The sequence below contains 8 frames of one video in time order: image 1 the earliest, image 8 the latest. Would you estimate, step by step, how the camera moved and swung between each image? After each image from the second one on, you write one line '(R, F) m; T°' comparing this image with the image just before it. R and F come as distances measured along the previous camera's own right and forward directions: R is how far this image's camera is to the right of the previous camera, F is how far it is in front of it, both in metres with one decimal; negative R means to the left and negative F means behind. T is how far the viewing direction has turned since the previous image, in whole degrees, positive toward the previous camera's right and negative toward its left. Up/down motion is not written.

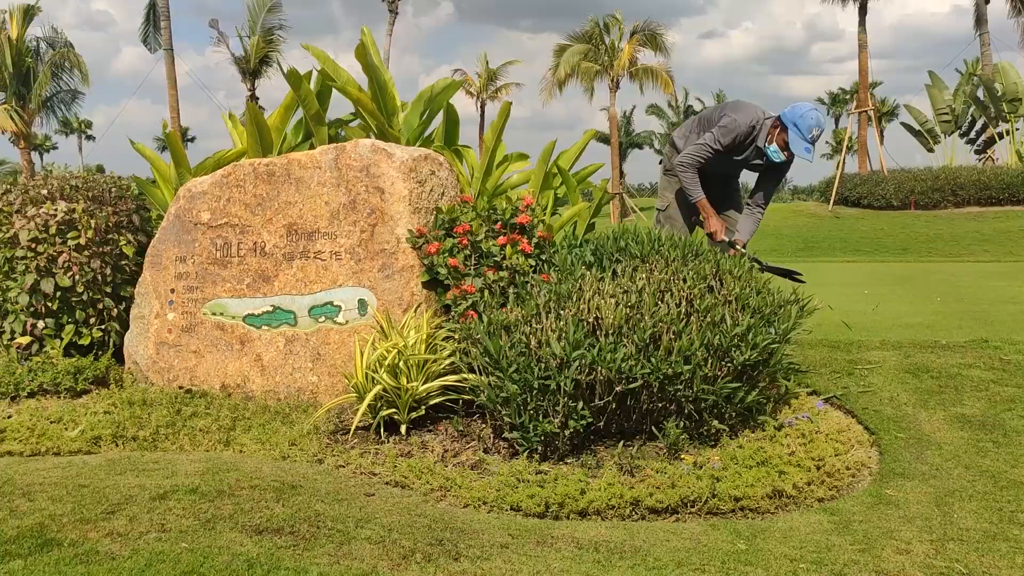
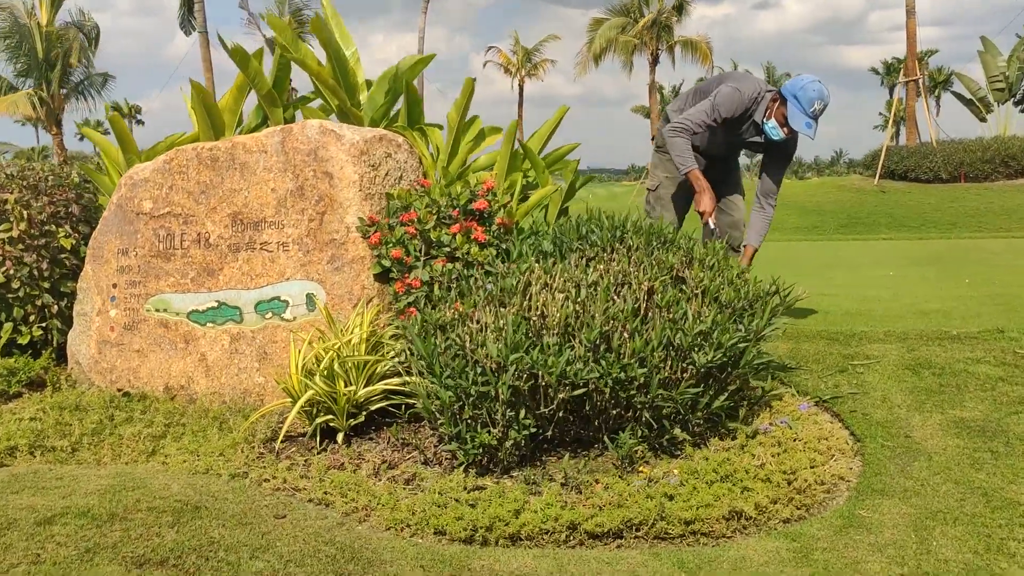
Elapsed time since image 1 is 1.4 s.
(+0.4, +0.4) m; -3°
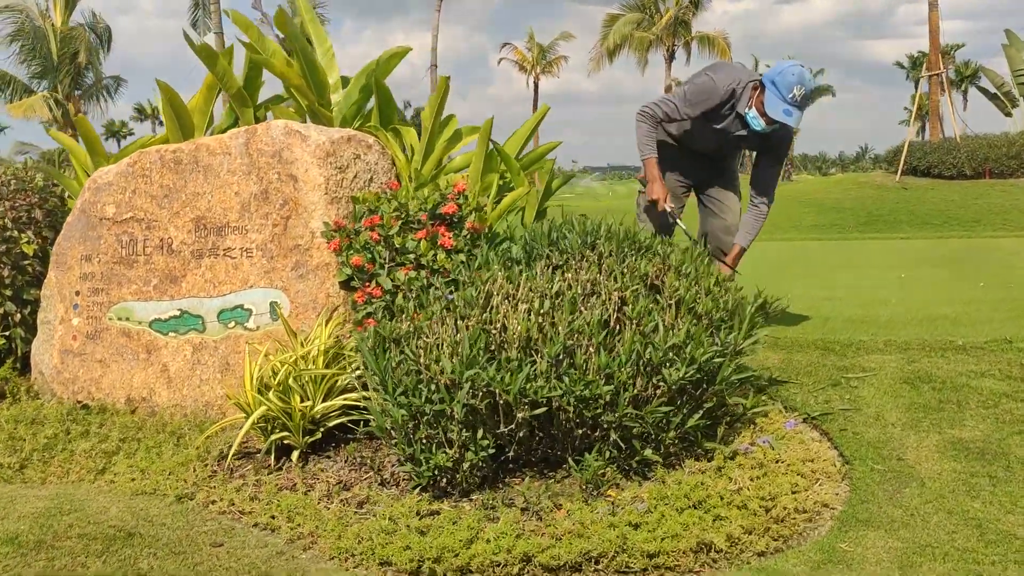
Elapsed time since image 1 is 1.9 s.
(+0.2, +0.2) m; -1°
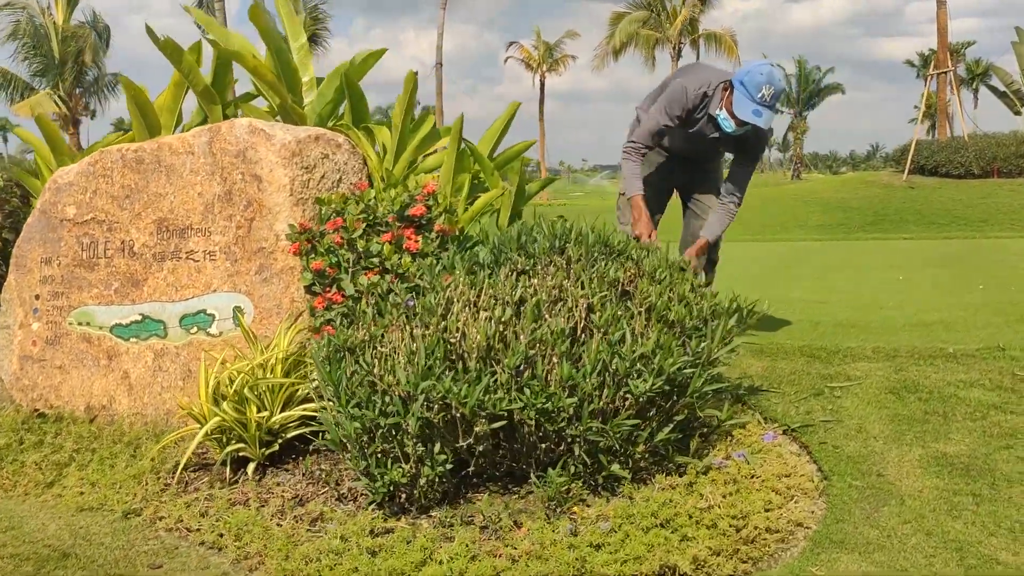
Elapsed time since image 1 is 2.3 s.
(+0.2, +0.2) m; -1°
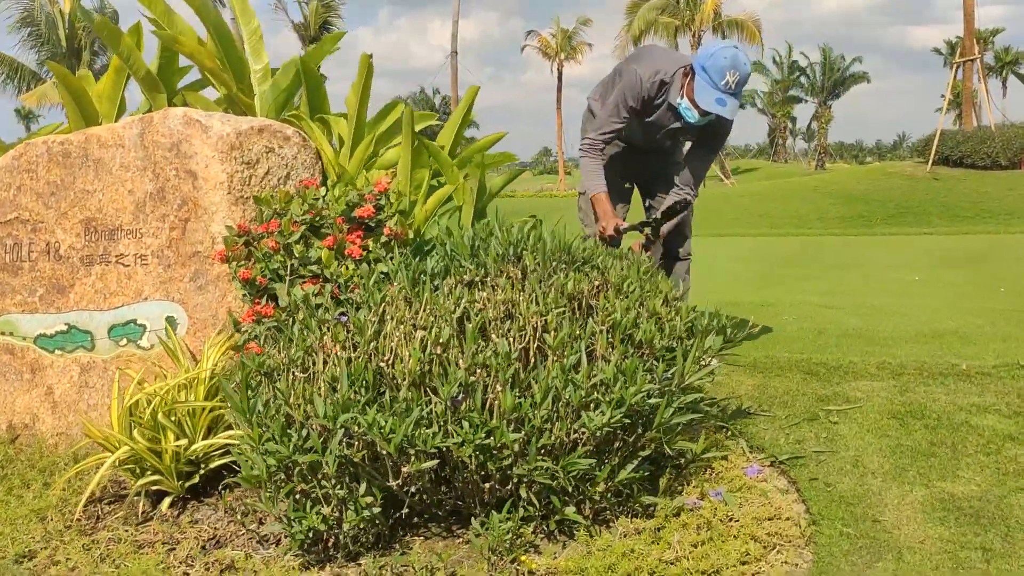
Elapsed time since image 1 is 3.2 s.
(+0.3, +0.4) m; -1°
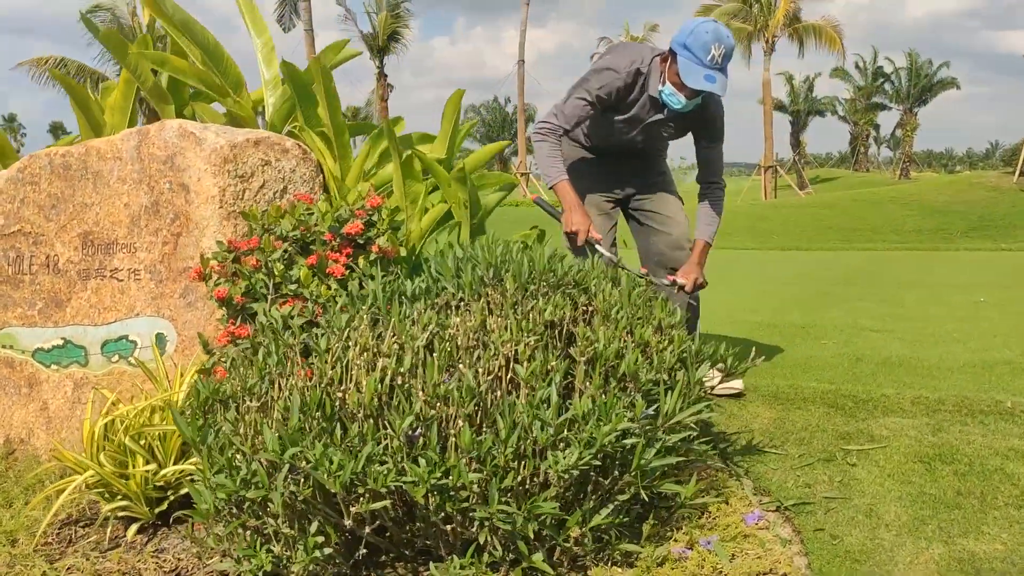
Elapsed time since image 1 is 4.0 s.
(+0.3, +0.2) m; -5°
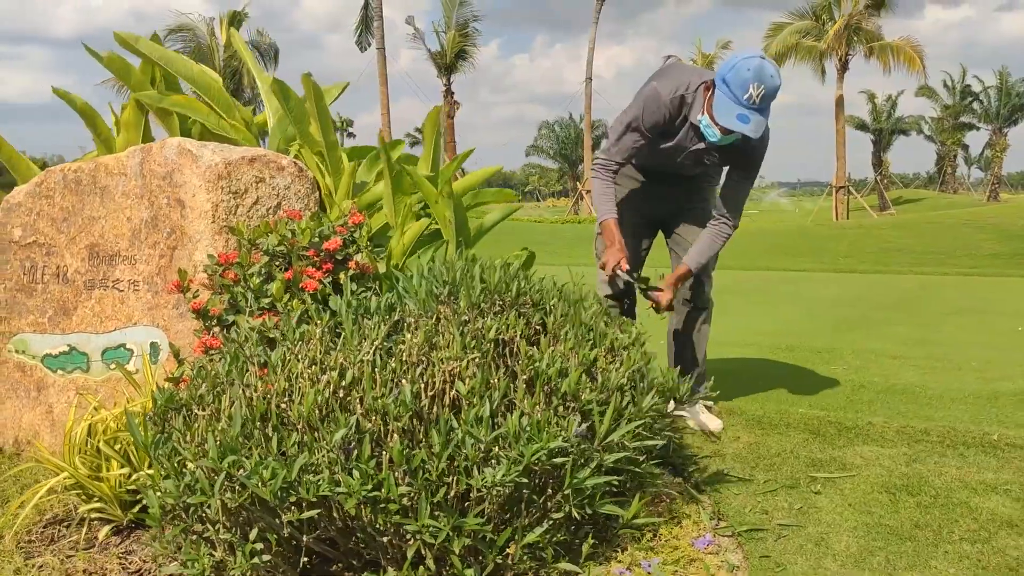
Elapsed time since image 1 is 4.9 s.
(+0.4, 0.0) m; -5°
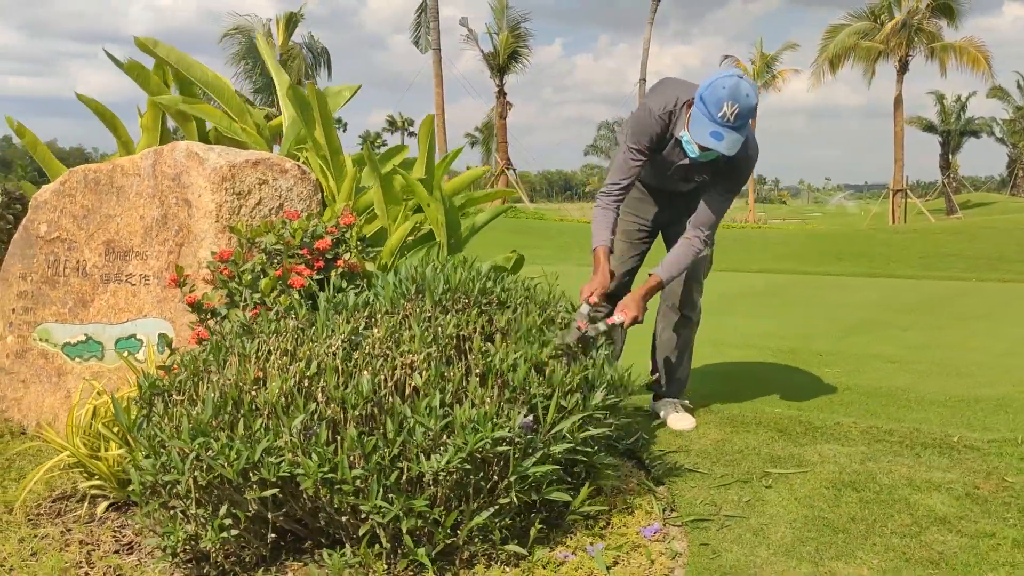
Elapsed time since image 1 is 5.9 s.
(+0.3, -0.2) m; -4°
